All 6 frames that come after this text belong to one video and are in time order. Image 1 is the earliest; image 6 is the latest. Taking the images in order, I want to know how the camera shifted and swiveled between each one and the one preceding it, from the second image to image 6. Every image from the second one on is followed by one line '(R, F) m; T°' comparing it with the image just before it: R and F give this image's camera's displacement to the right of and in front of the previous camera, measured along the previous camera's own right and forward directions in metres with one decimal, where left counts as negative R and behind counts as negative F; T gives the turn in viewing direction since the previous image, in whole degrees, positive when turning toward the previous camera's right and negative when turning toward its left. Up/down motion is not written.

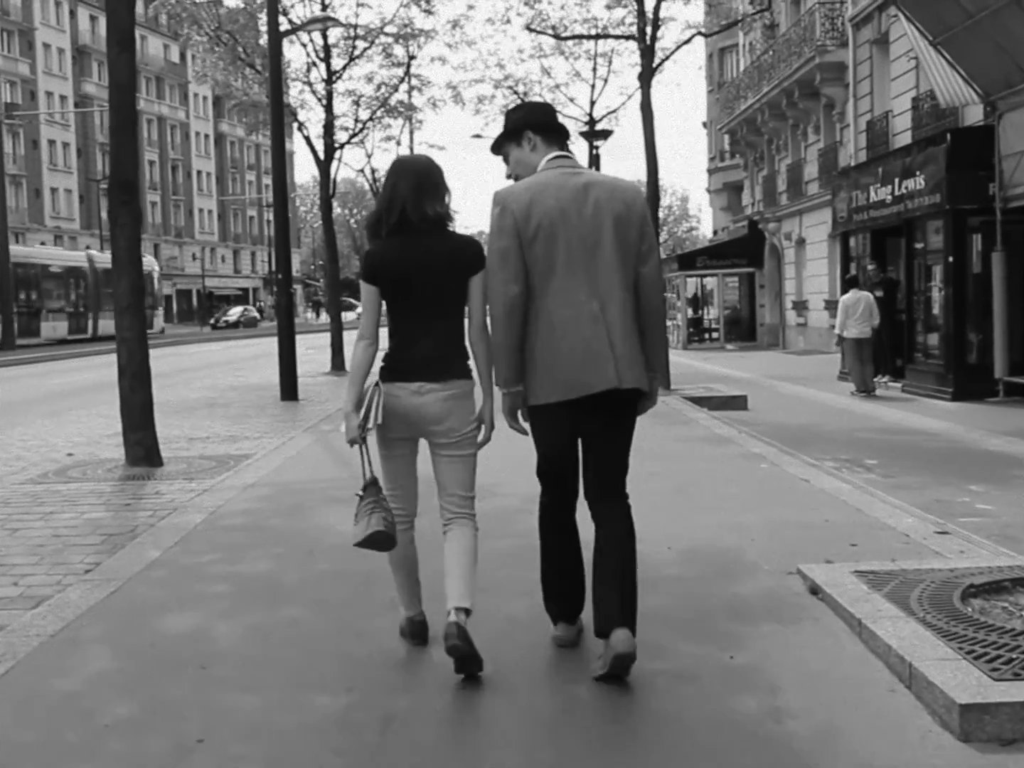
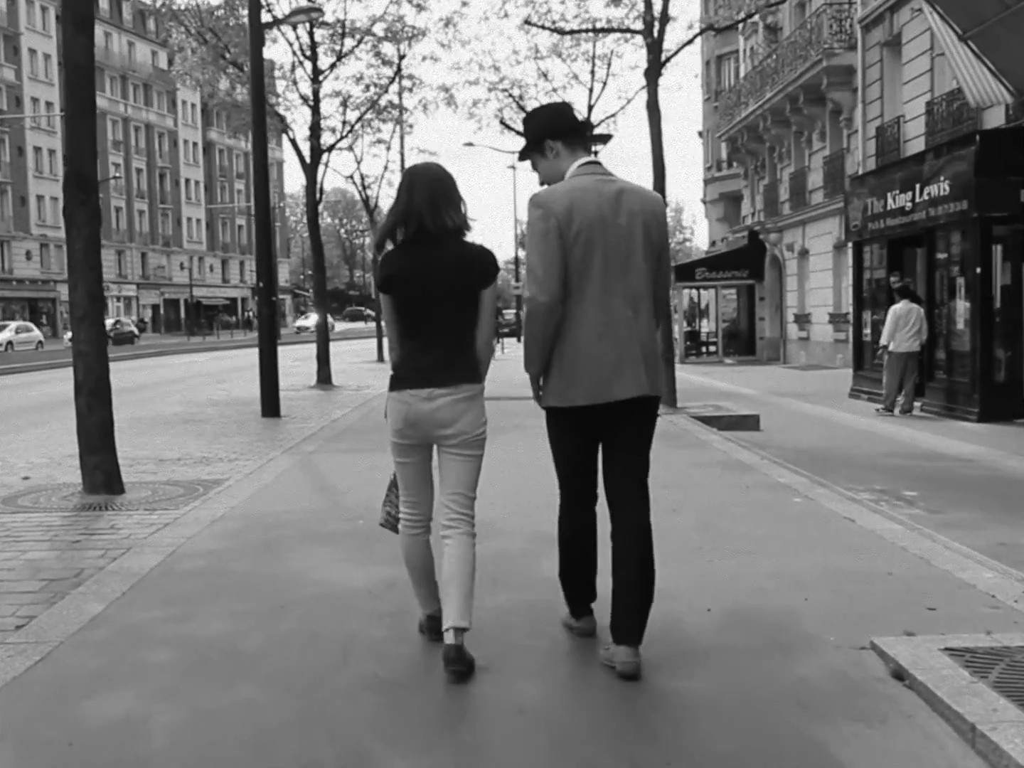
(-0.1, +1.0) m; 0°
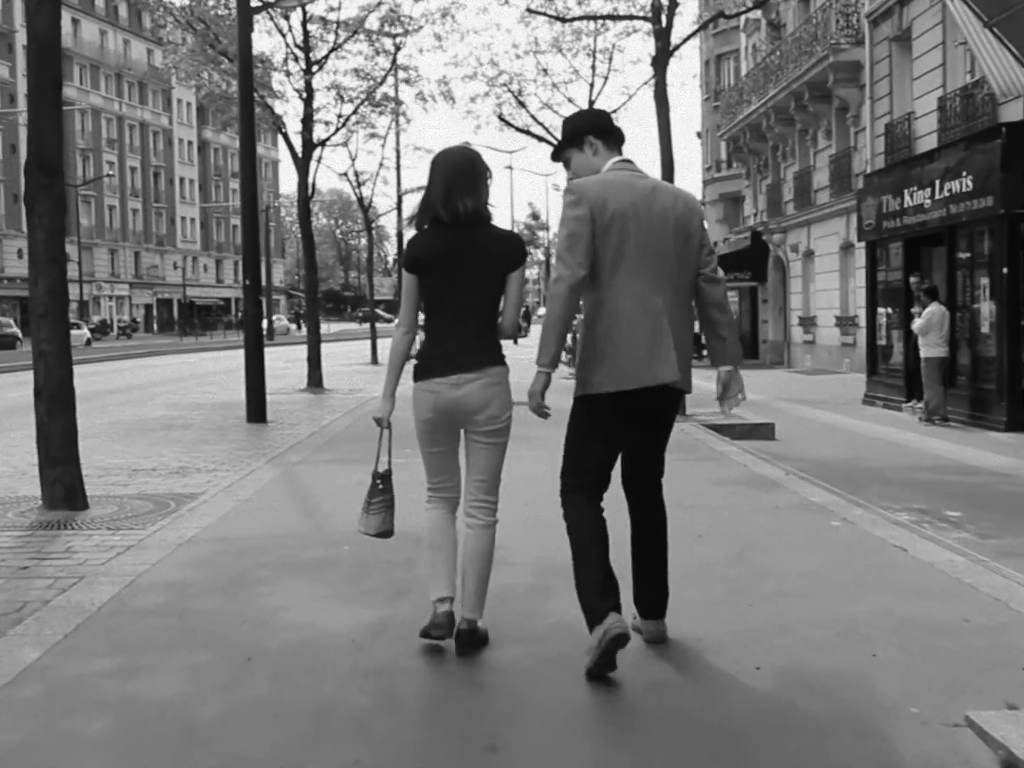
(-0.1, +0.8) m; 0°
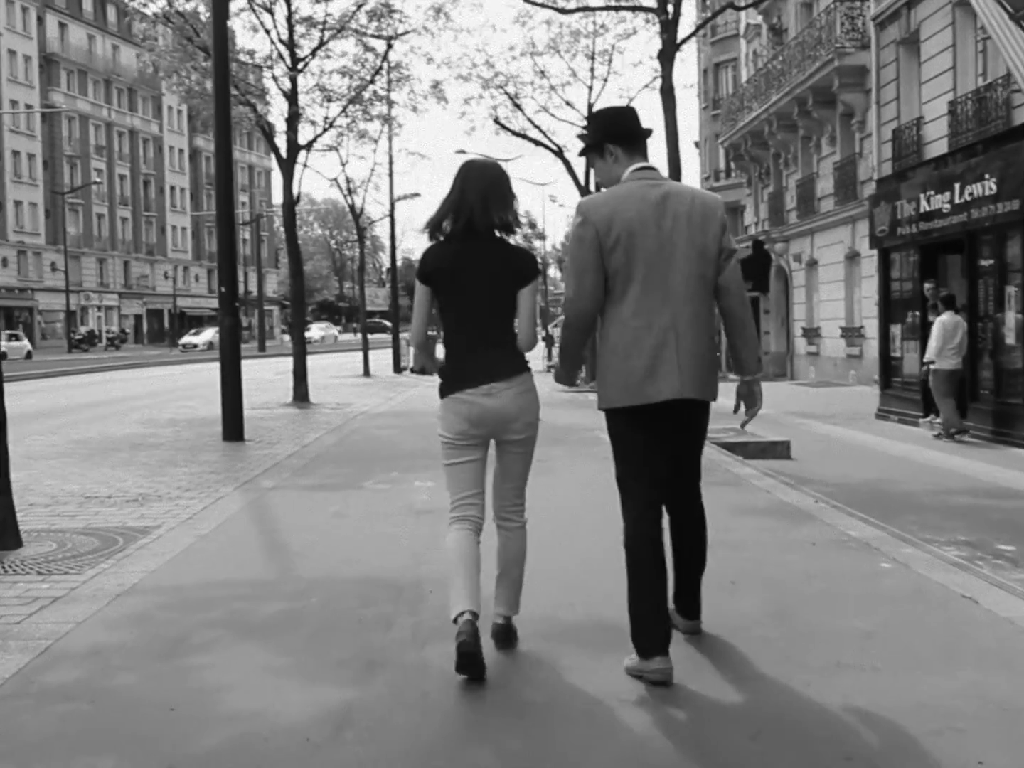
(0.0, +1.0) m; 0°
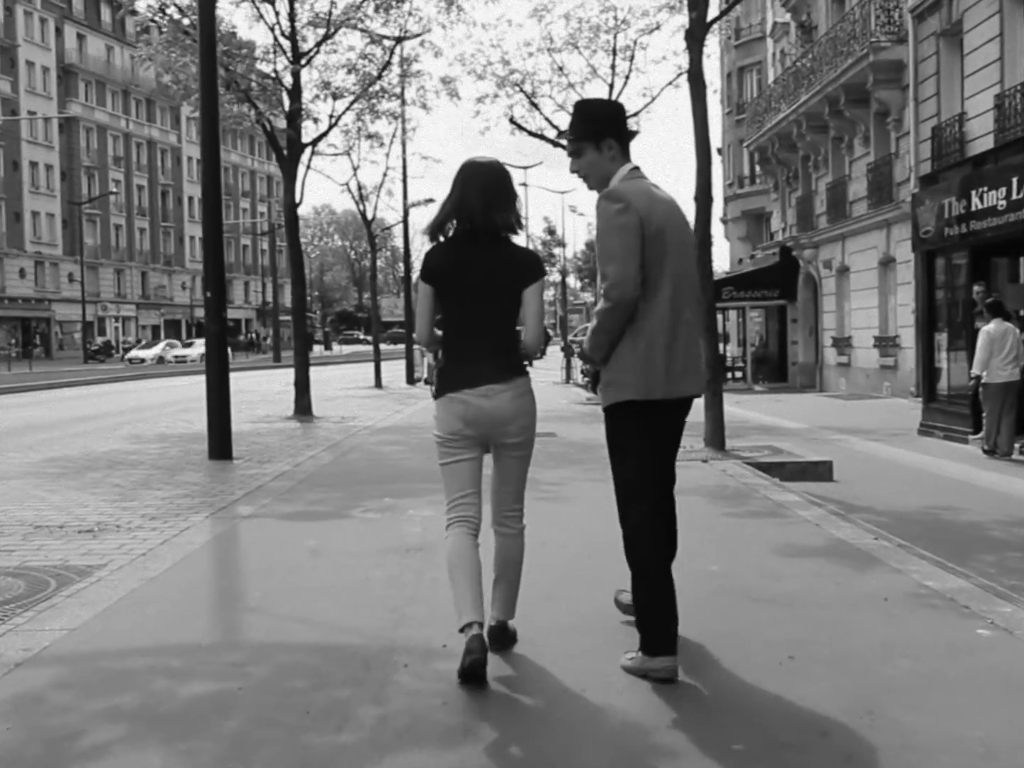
(+0.1, +1.2) m; -1°
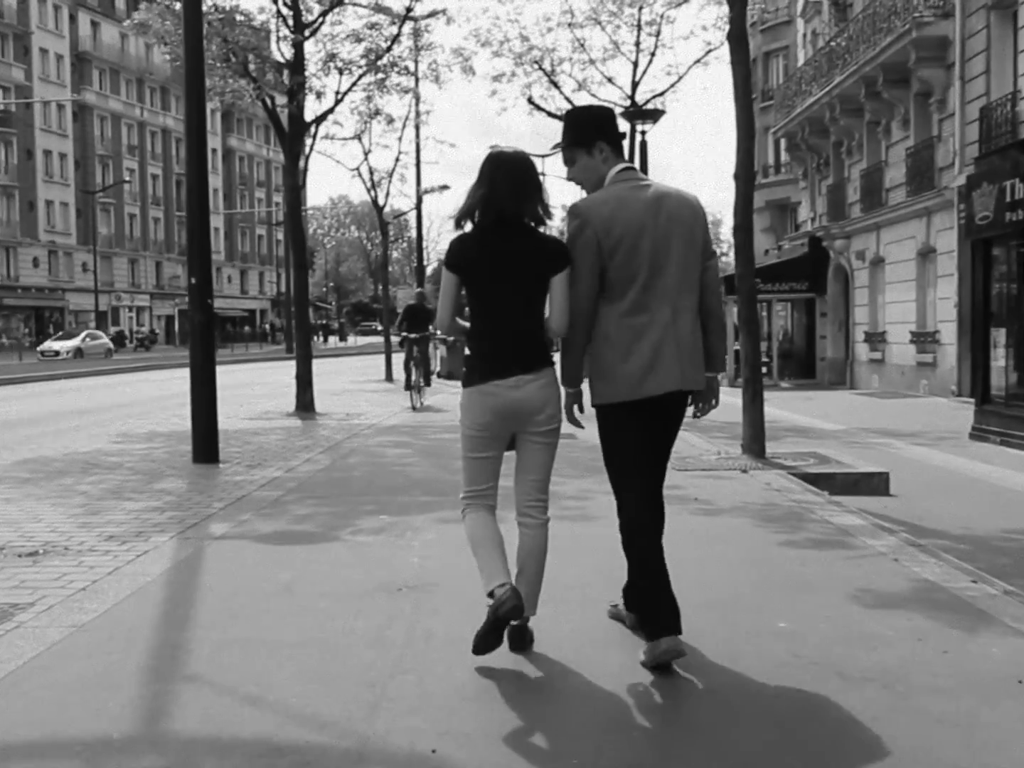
(0.0, +1.2) m; -1°
